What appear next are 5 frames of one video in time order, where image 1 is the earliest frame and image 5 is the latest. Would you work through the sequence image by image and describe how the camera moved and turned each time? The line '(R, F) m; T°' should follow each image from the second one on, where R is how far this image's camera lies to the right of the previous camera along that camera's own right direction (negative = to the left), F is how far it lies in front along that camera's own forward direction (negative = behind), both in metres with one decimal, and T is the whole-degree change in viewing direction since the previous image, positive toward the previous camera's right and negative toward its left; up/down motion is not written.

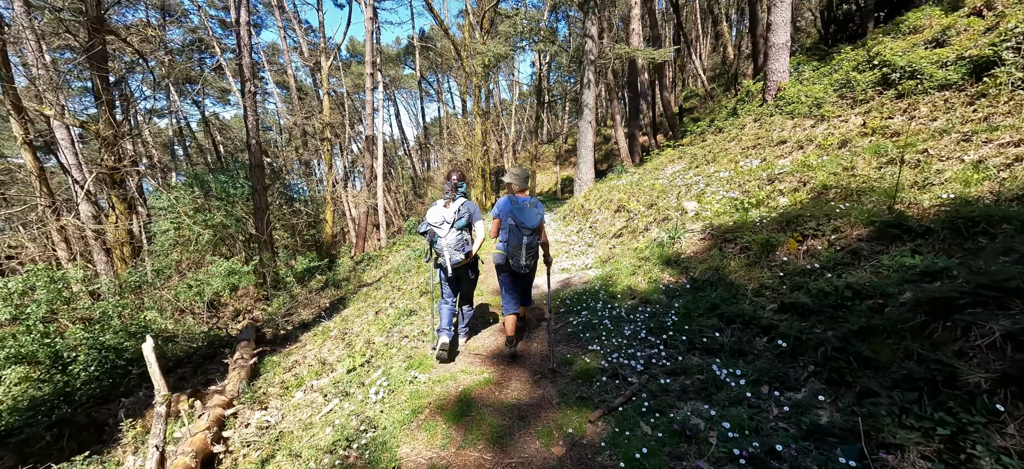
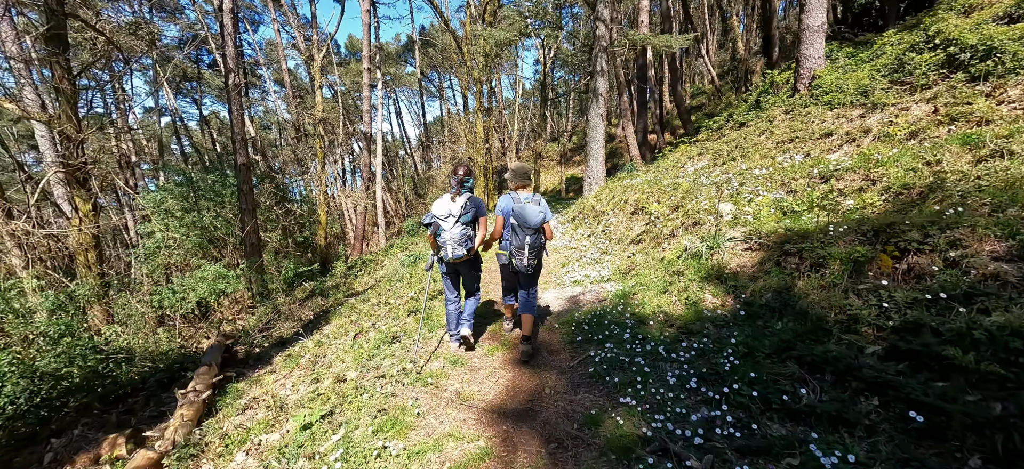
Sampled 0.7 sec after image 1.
(0.0, +1.2) m; 0°
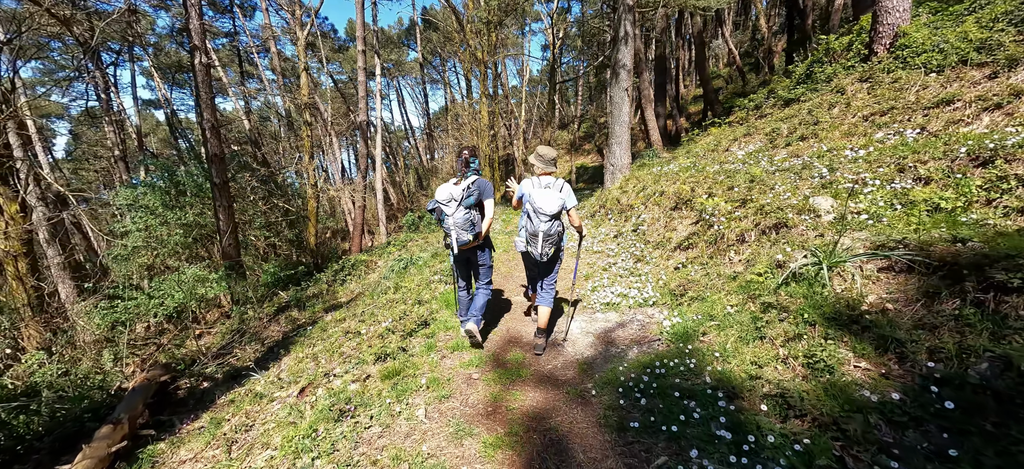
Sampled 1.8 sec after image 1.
(0.0, +1.9) m; -1°
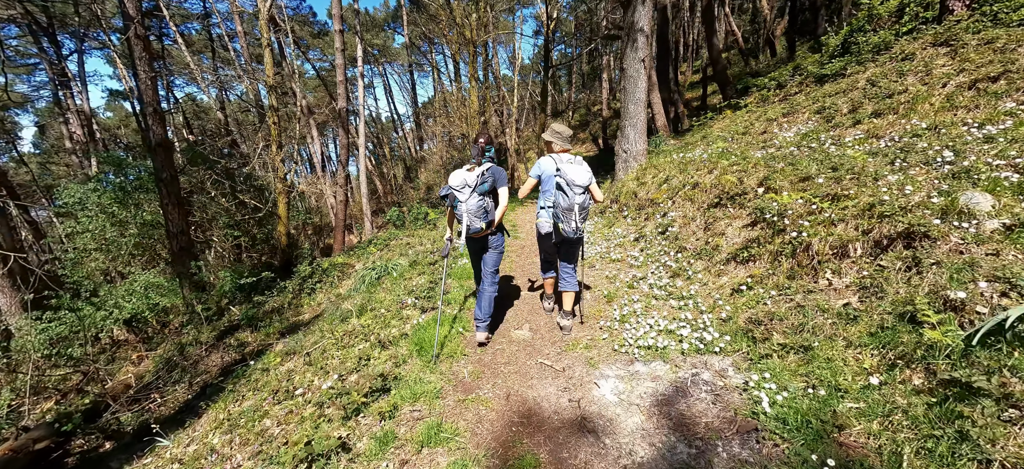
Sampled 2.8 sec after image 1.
(-0.1, +1.7) m; +1°
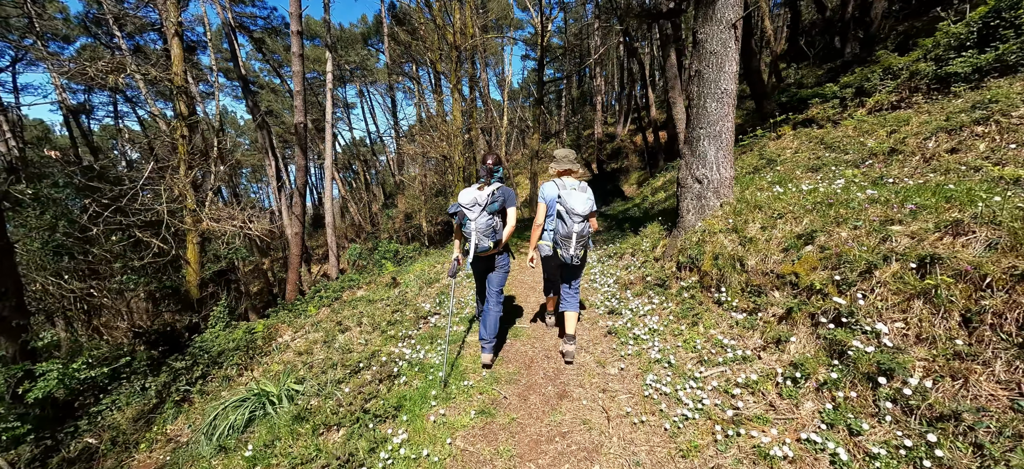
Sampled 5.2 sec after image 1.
(-0.1, +3.8) m; +2°
